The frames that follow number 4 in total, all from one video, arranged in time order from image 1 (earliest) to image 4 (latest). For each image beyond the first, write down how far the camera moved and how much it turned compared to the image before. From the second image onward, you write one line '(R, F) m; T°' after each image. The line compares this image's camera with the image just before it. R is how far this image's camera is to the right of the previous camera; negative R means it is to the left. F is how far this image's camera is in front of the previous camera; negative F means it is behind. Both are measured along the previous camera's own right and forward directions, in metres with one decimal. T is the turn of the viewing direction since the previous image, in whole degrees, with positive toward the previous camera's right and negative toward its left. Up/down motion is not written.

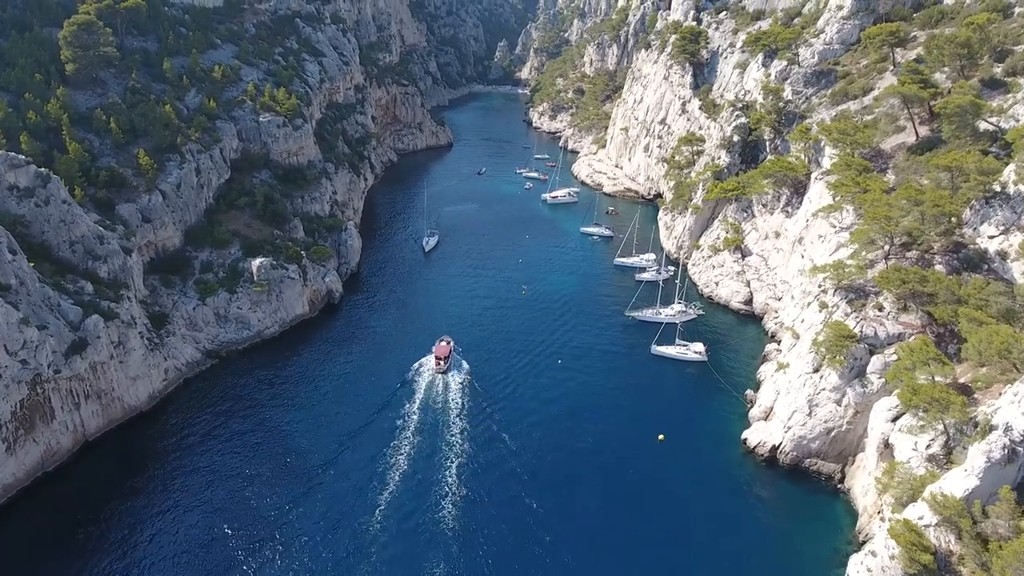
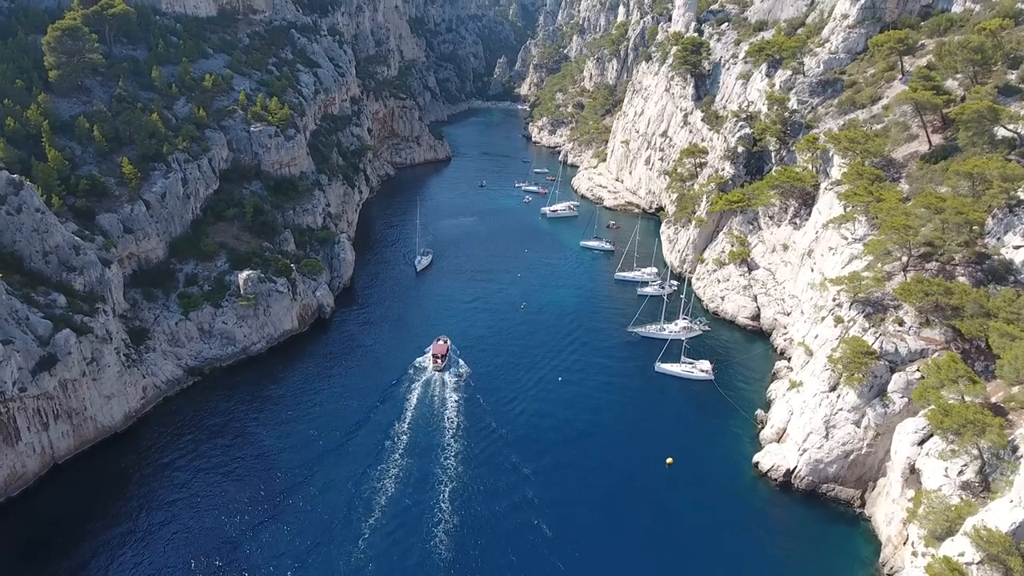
(+0.2, +2.1) m; 0°
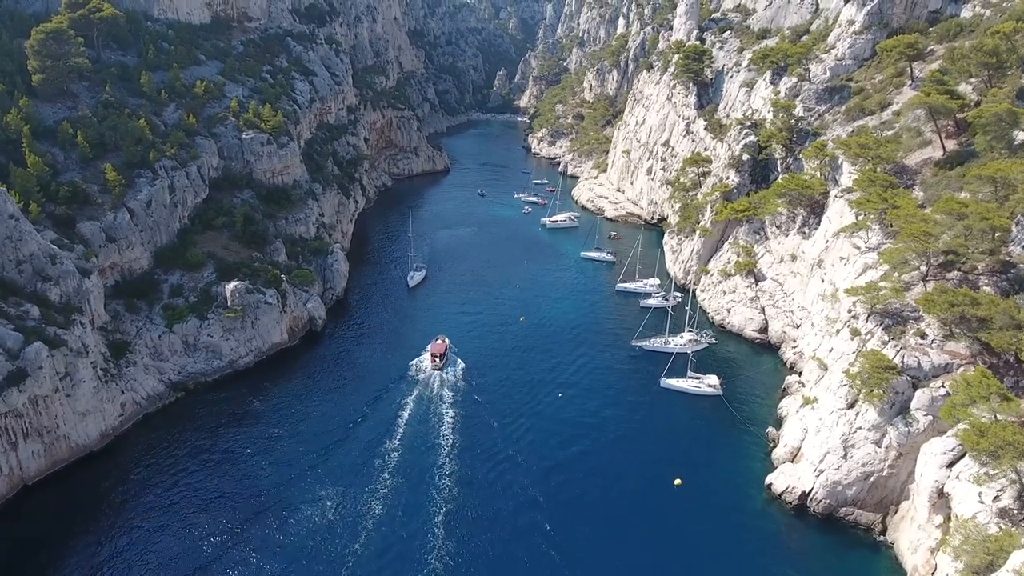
(+0.1, +1.9) m; 0°
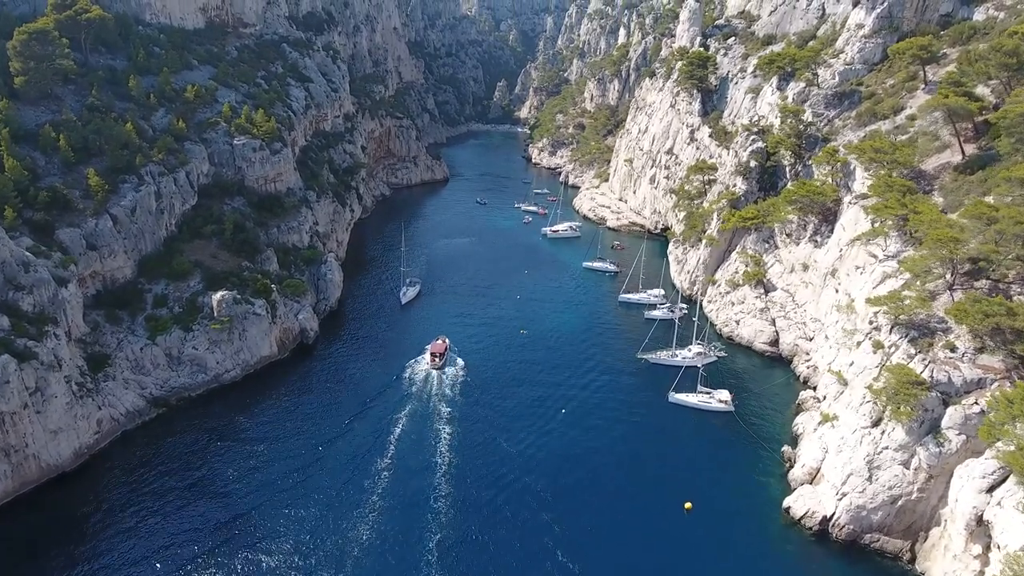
(0.0, +2.1) m; 0°
